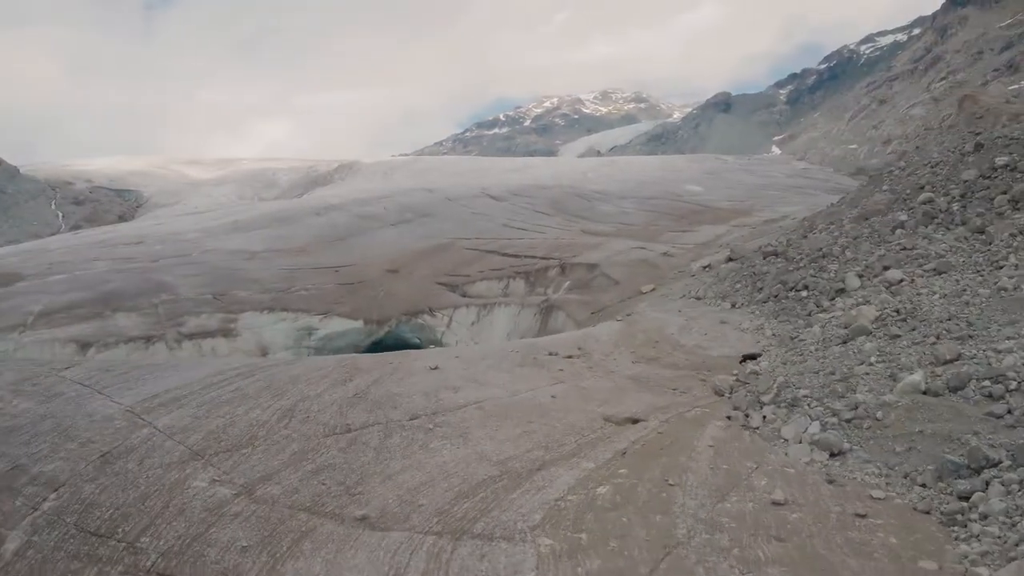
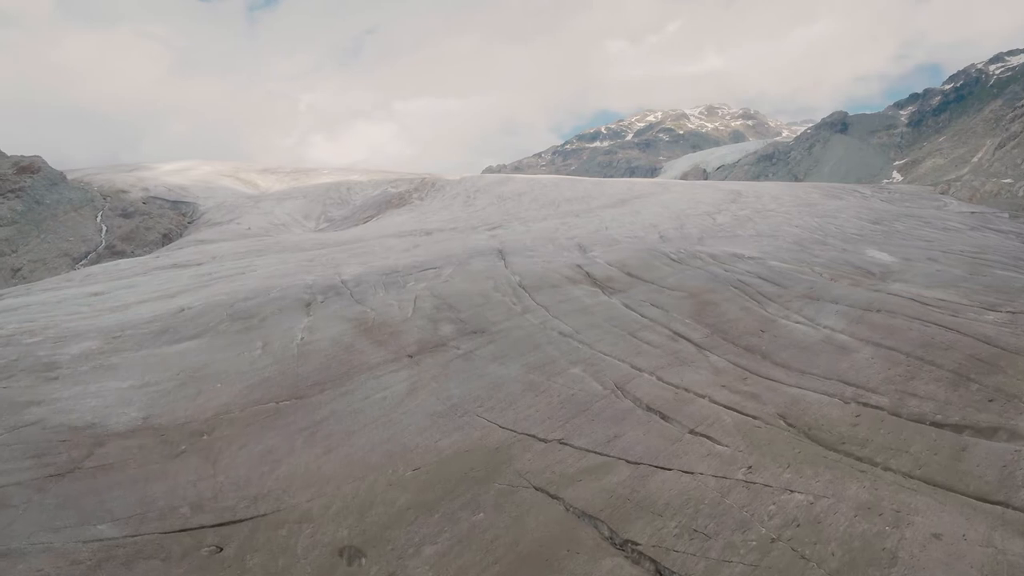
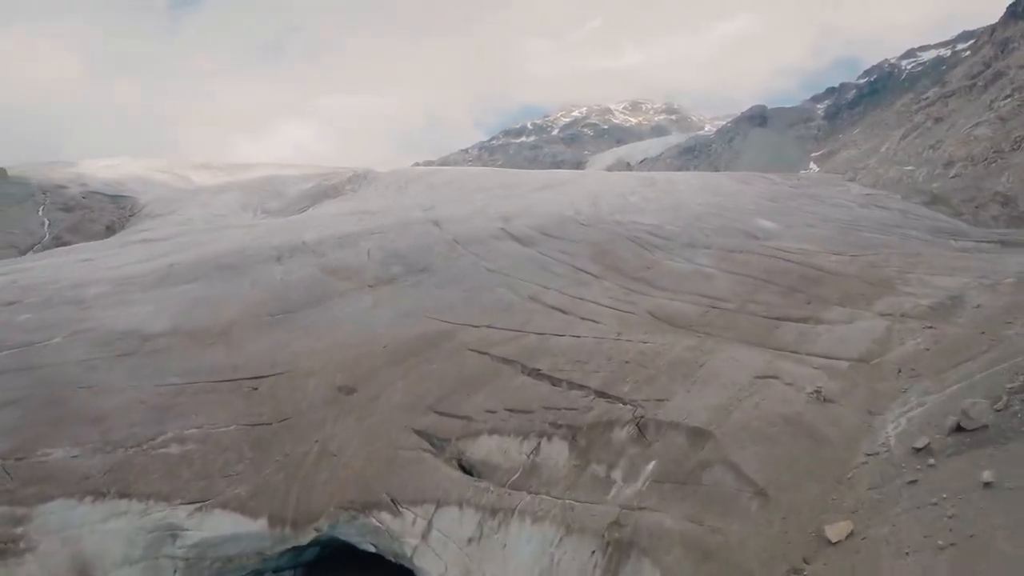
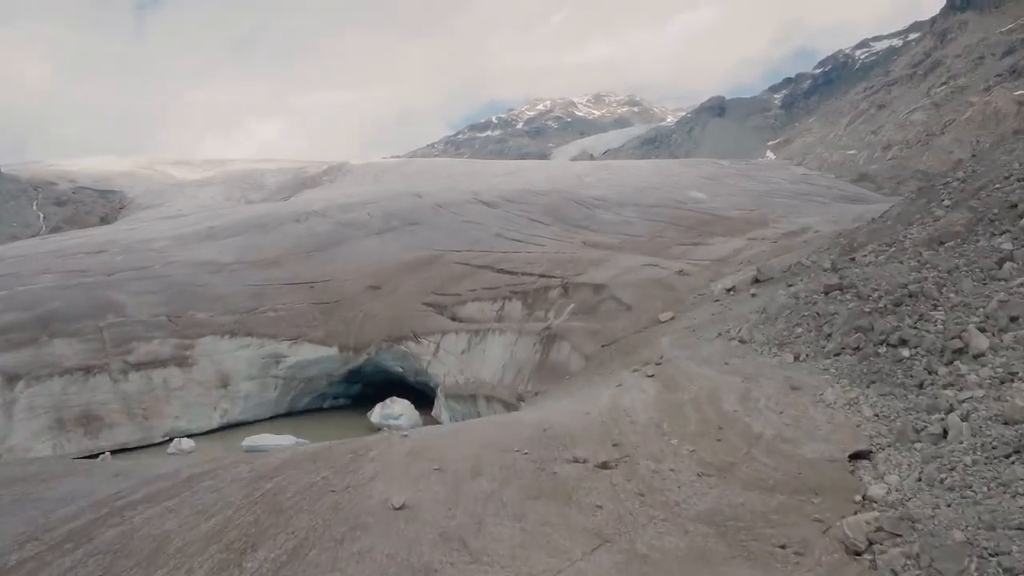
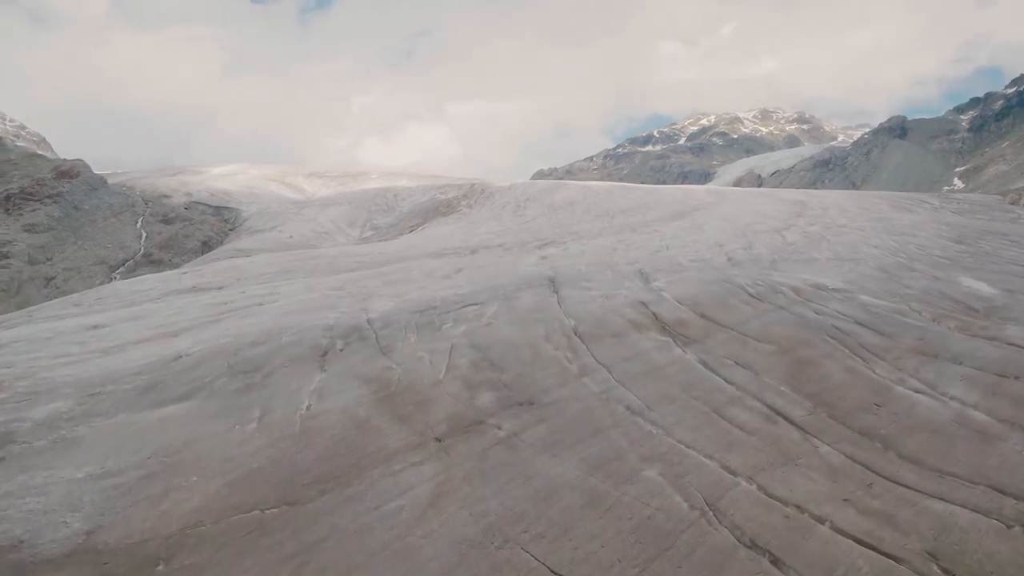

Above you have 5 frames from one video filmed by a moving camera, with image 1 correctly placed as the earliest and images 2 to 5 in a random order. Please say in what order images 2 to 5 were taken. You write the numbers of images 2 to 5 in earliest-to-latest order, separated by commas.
4, 3, 2, 5
